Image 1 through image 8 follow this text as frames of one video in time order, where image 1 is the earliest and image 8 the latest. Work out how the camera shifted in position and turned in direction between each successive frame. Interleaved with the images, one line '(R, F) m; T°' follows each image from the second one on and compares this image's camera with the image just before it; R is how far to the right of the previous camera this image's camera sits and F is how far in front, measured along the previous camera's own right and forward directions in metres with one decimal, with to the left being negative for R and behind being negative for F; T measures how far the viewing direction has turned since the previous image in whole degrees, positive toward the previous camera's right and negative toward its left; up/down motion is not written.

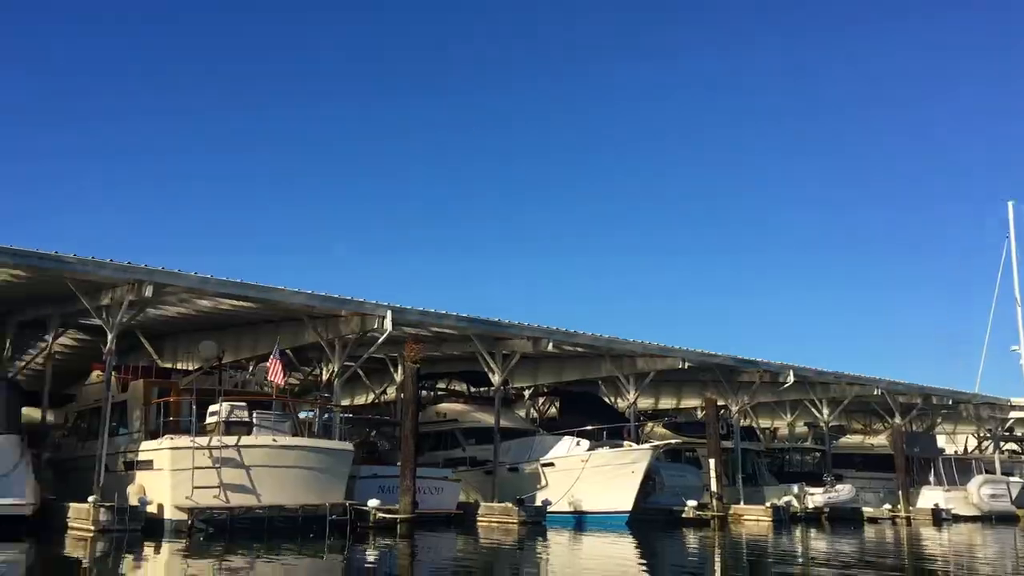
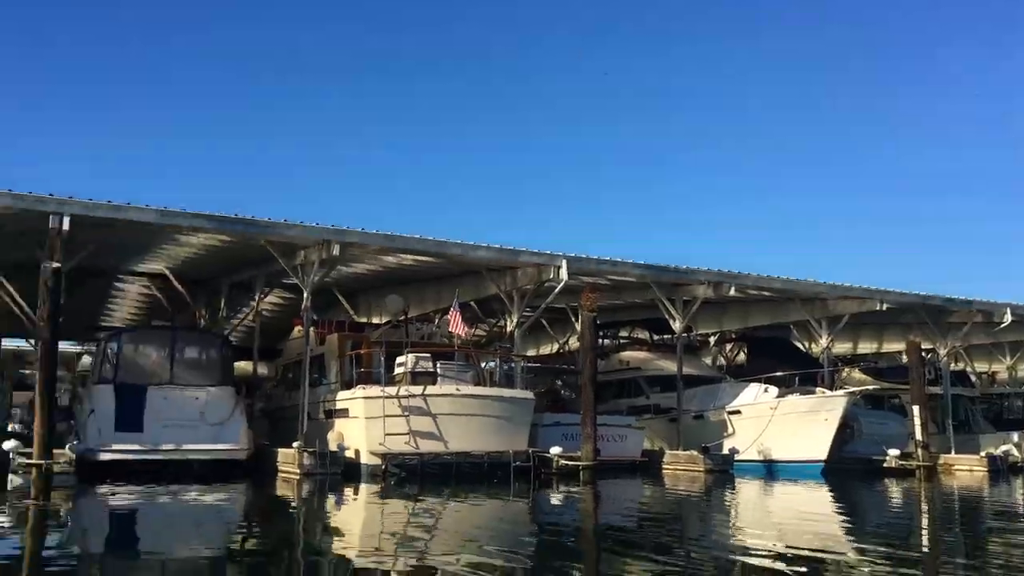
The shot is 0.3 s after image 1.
(0.0, +0.3) m; -13°
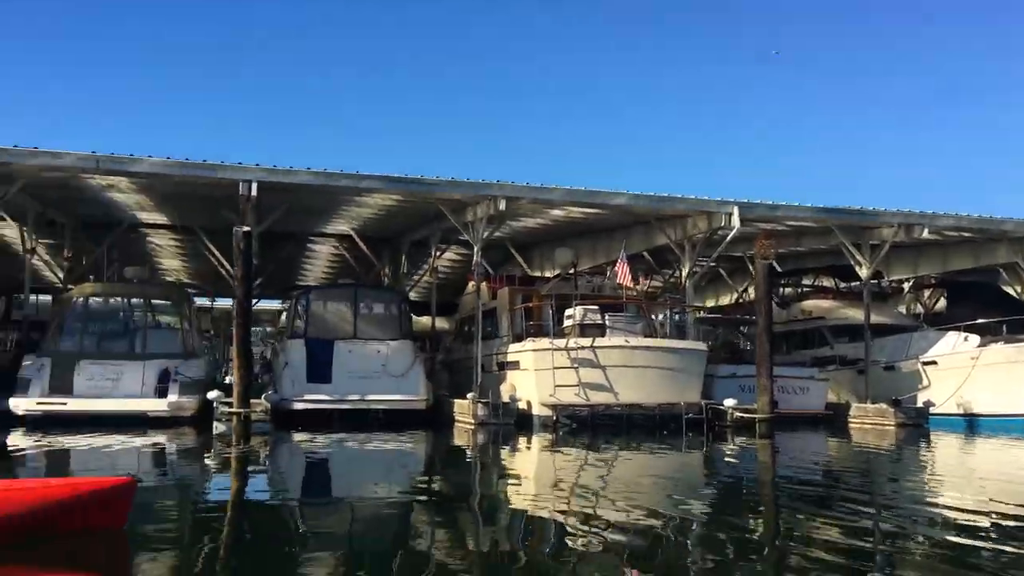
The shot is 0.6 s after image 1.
(+0.1, +0.1) m; -12°
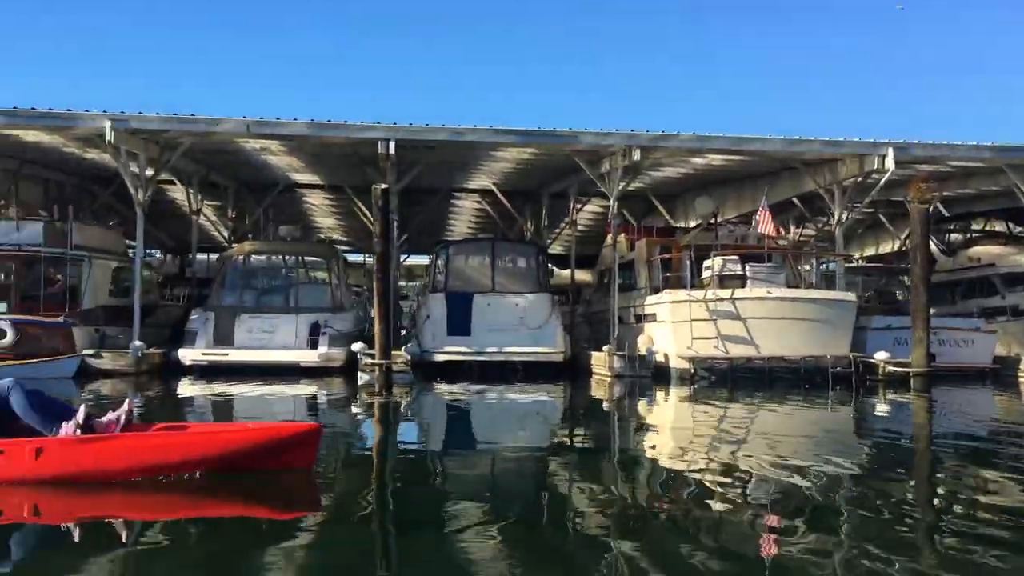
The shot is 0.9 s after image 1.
(+0.1, 0.0) m; -10°
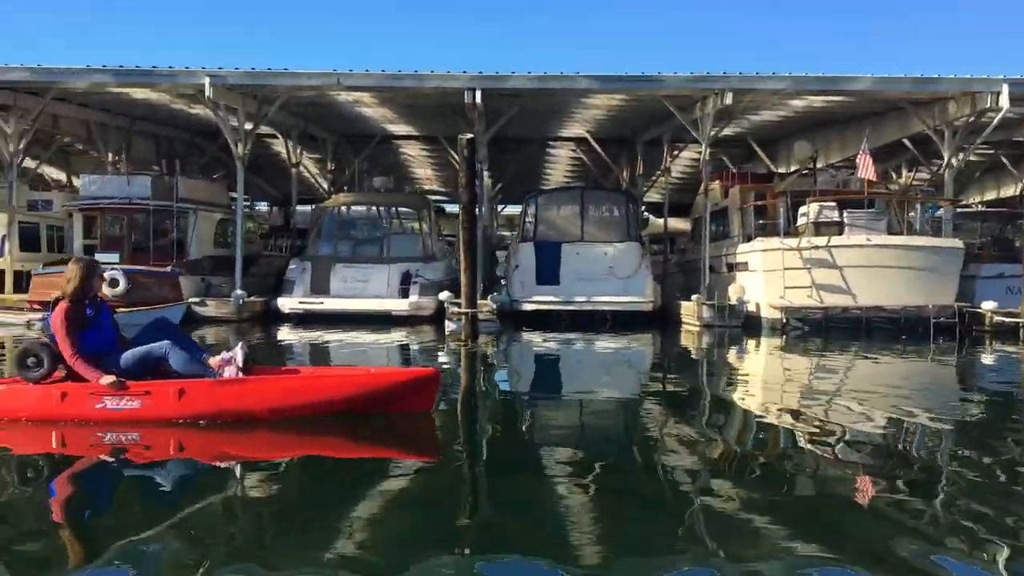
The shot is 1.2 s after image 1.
(+0.2, 0.0) m; -7°
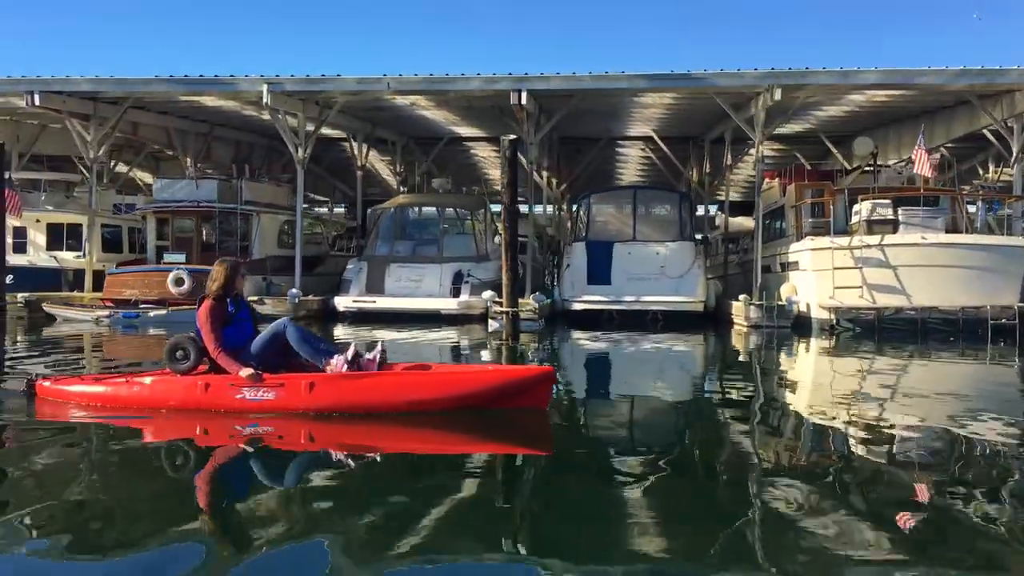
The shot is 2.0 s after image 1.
(+0.6, -0.1) m; -6°
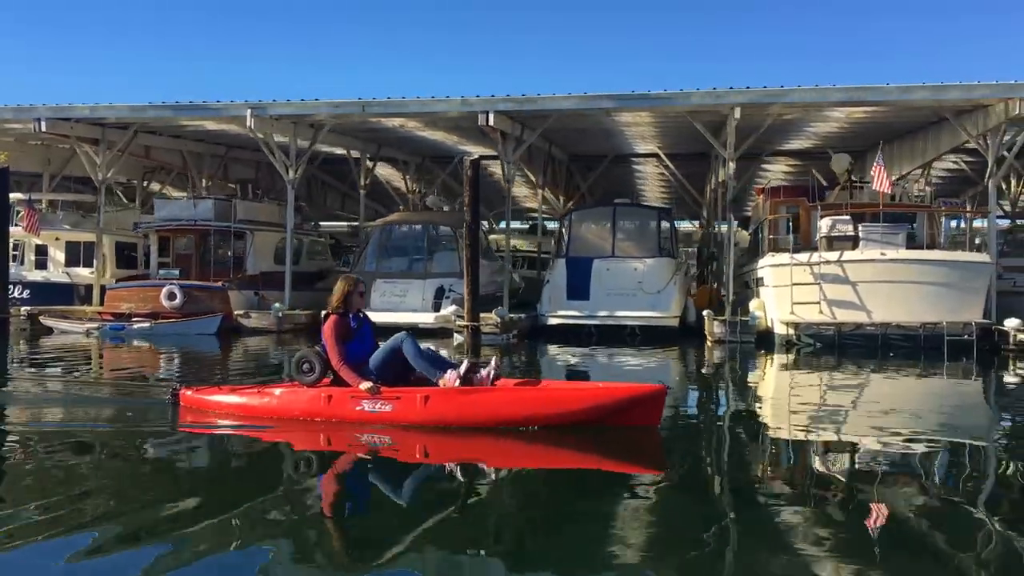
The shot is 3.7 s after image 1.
(+1.3, -0.3) m; -4°
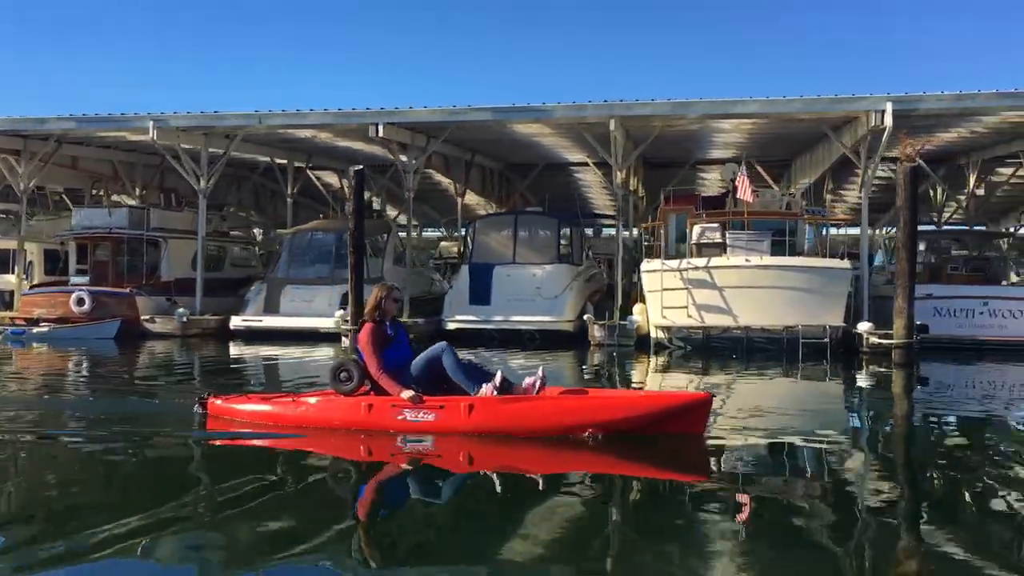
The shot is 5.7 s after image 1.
(+1.6, -0.5) m; +1°
